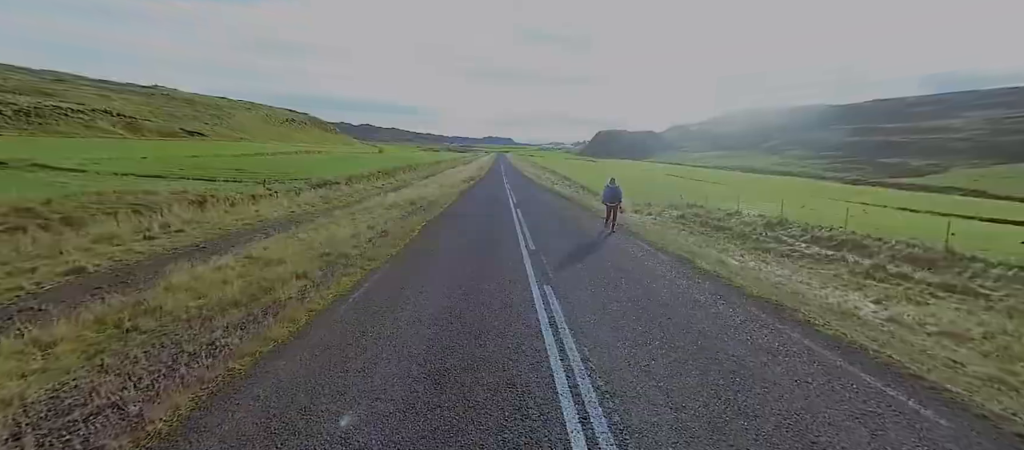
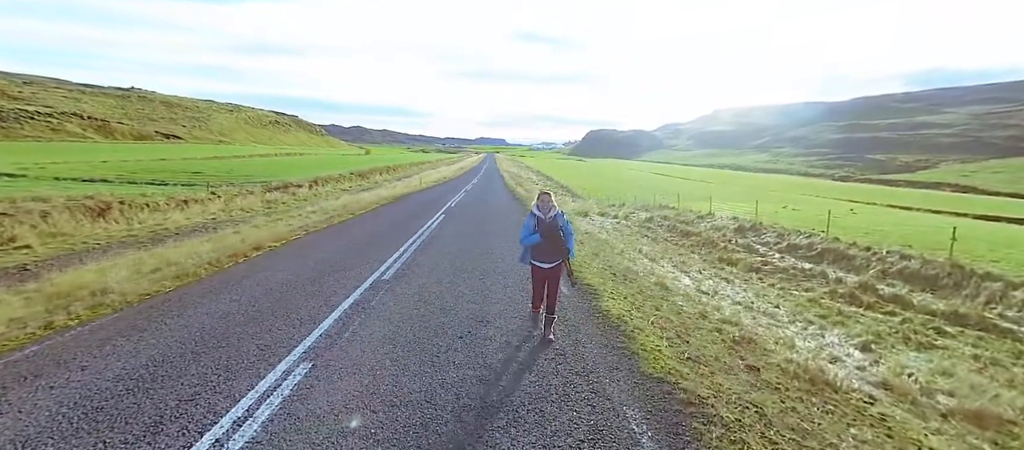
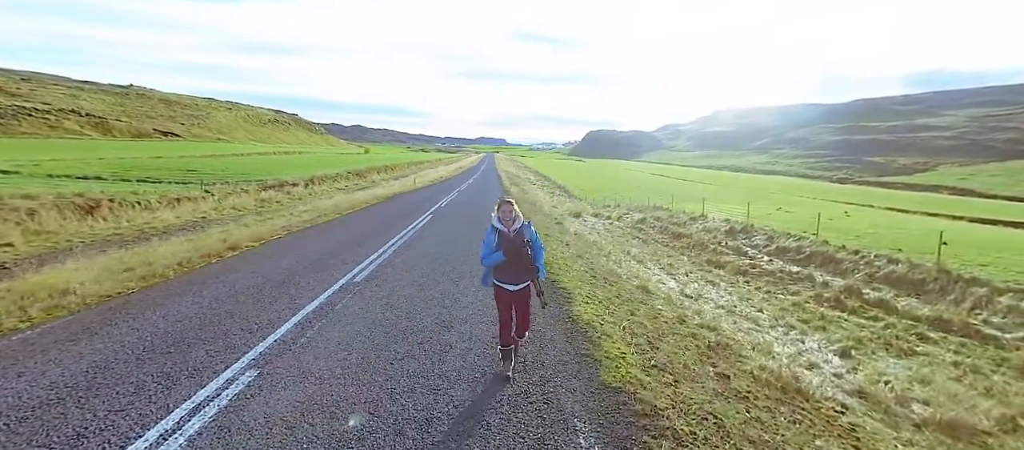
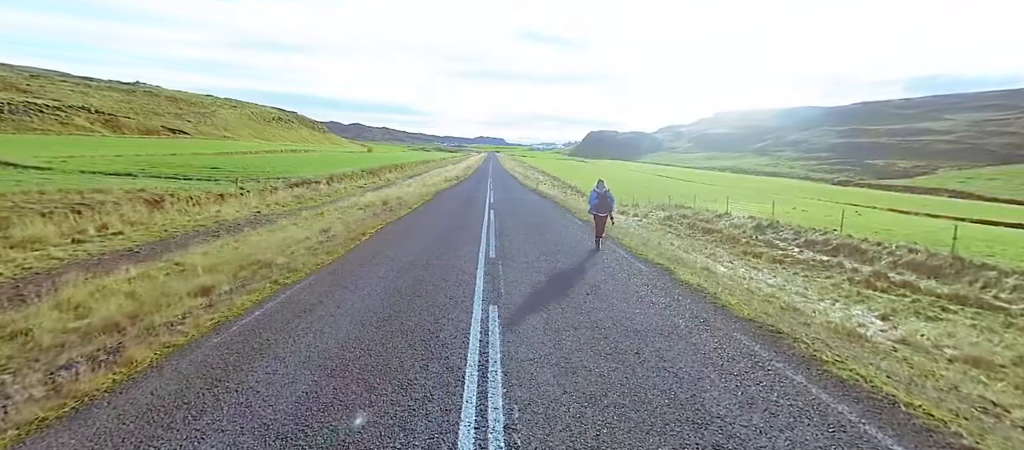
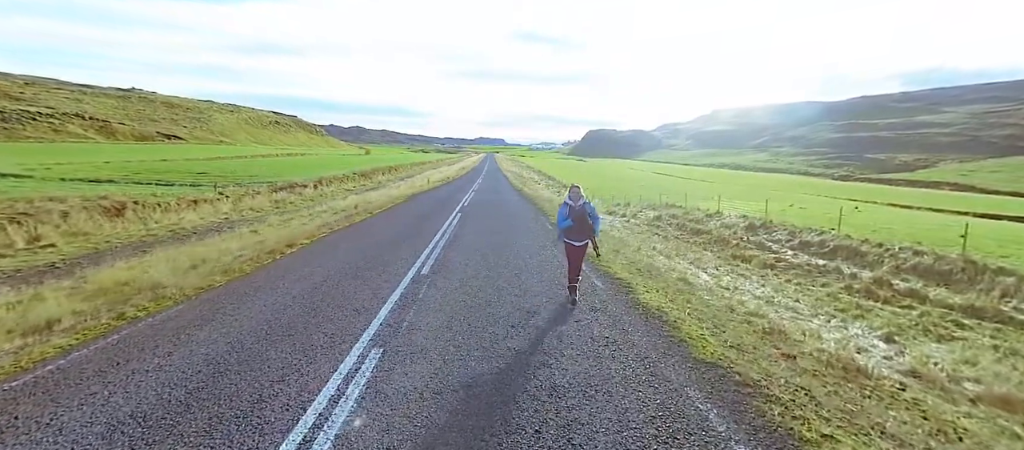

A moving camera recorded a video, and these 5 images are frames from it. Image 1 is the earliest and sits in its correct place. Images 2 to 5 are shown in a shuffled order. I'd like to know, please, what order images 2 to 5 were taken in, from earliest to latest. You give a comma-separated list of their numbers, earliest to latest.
4, 5, 2, 3
